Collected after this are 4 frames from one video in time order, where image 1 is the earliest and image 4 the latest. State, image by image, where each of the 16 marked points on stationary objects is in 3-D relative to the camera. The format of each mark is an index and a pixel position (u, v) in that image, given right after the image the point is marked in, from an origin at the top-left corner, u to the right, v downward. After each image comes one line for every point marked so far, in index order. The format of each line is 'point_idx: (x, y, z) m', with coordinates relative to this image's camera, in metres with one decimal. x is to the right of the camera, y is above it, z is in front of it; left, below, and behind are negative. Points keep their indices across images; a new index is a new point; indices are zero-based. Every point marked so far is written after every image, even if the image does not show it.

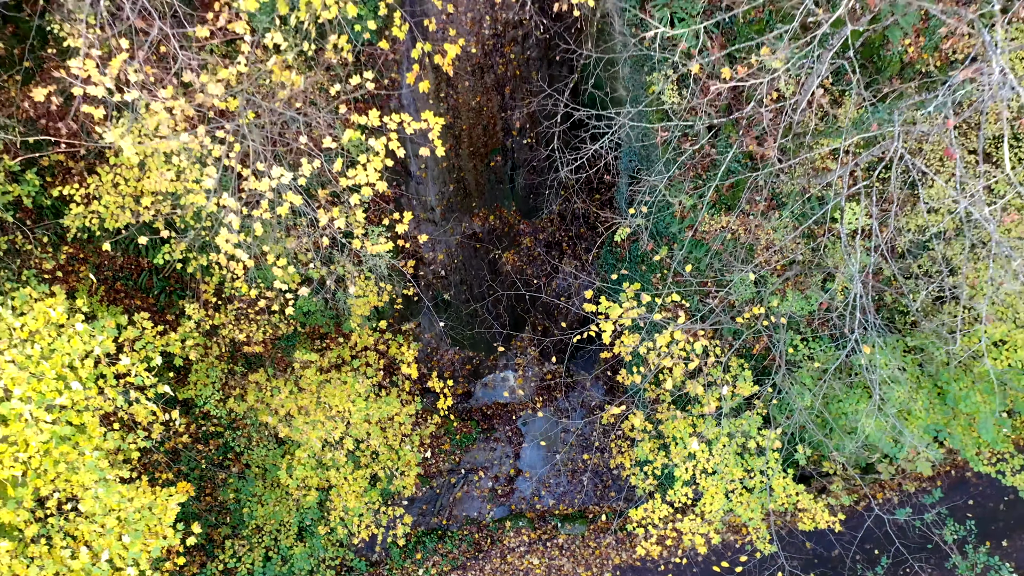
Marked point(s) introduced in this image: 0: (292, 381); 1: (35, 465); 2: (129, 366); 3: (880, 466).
0: (-2.3, -1.0, +9.1) m
1: (-3.3, -1.2, +6.0) m
2: (-2.9, -0.6, +6.4) m
3: (+3.7, -1.7, +8.5) m
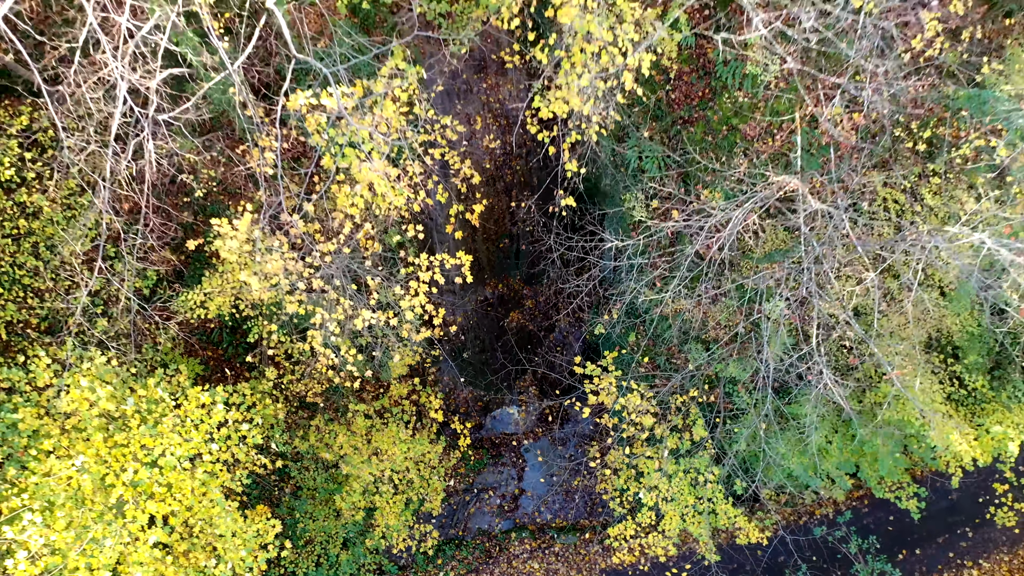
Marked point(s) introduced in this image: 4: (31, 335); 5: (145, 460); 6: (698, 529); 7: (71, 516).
0: (-2.3, -1.8, +11.6) m
1: (-3.2, -2.1, +8.5) m
2: (-2.8, -1.4, +8.9) m
3: (+3.8, -2.6, +11.0) m
4: (-5.1, -0.5, +9.0) m
5: (-3.6, -1.7, +8.3) m
6: (+2.3, -2.9, +10.4) m
7: (-4.1, -2.1, +7.9) m
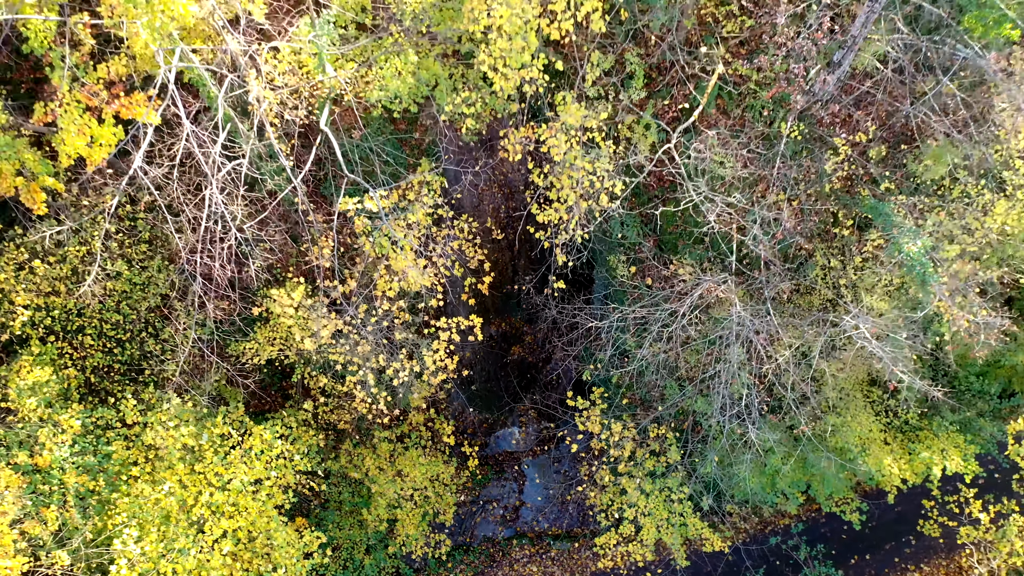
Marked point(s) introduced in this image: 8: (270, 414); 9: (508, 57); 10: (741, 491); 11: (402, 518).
0: (-2.2, -2.5, +13.5) m
1: (-3.2, -2.8, +10.4) m
2: (-2.8, -2.1, +10.9) m
3: (+3.8, -3.3, +12.9) m
4: (-5.0, -1.2, +11.0) m
5: (-3.5, -2.4, +10.3) m
6: (+2.3, -3.6, +12.3) m
7: (-4.0, -2.8, +9.8) m
8: (-3.4, -1.8, +11.9) m
9: (0.0, +2.2, +8.2) m
10: (+3.4, -3.0, +12.8) m
11: (-1.7, -3.6, +13.4) m
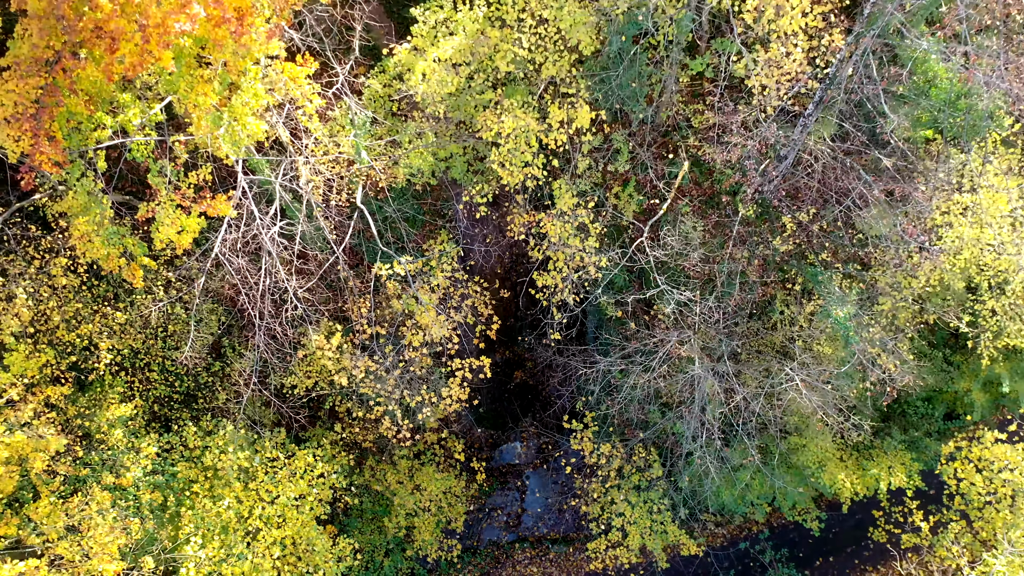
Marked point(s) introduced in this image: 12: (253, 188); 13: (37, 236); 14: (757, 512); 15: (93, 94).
0: (-2.2, -3.2, +15.4) m
1: (-3.1, -3.4, +12.3) m
2: (-2.7, -2.8, +12.8) m
3: (+3.8, -4.0, +14.8) m
4: (-5.0, -1.8, +12.9) m
5: (-3.5, -3.0, +12.2) m
6: (+2.4, -4.3, +14.3) m
7: (-4.0, -3.4, +11.7) m
8: (-3.3, -2.4, +13.8) m
9: (0.0, +1.6, +10.1) m
10: (+3.4, -3.7, +14.7) m
11: (-1.7, -4.2, +15.3) m
12: (-3.1, +1.2, +10.2) m
13: (-6.0, +0.7, +10.8) m
14: (+4.2, -3.9, +14.7) m
15: (-4.3, +2.0, +8.7) m
